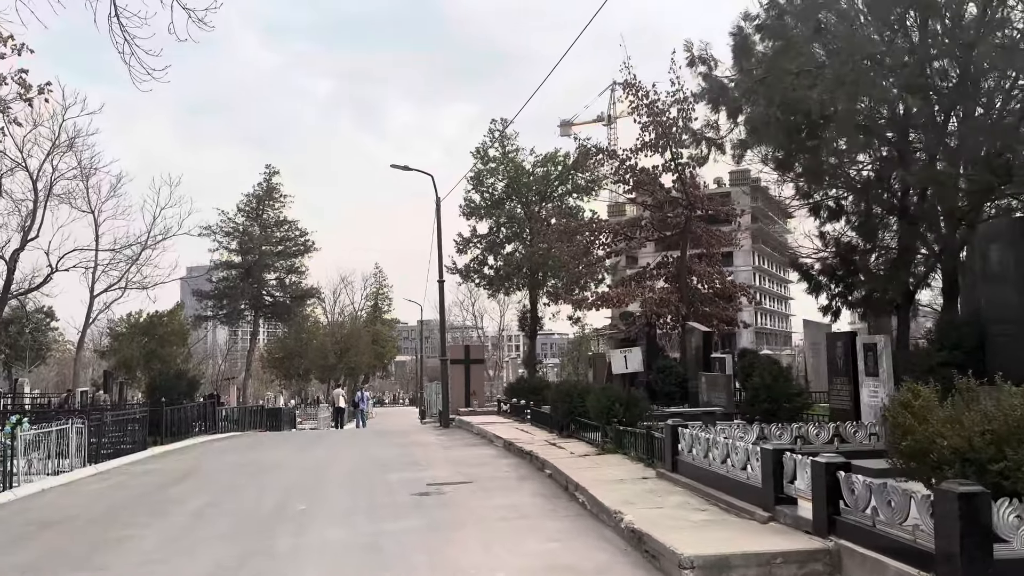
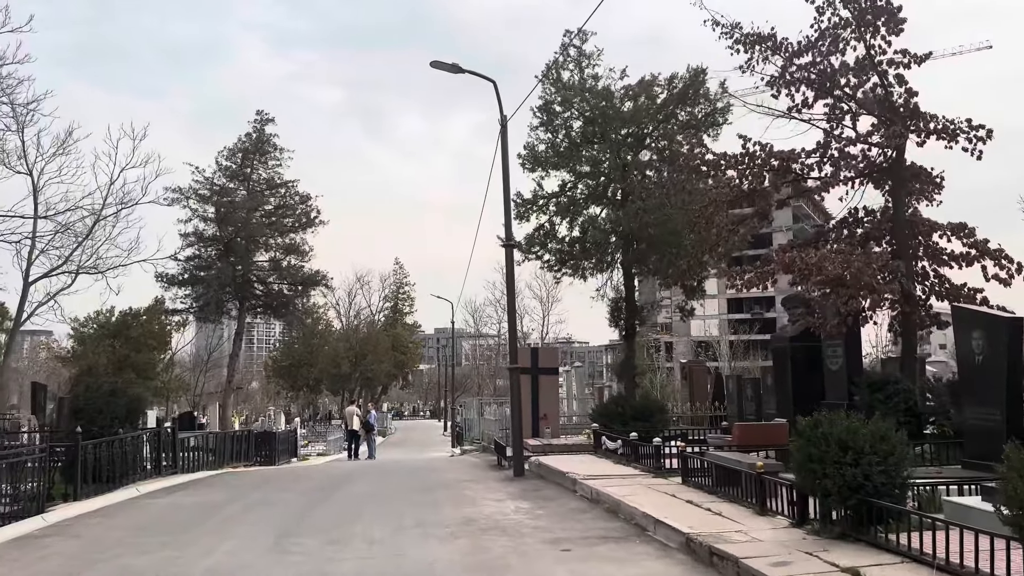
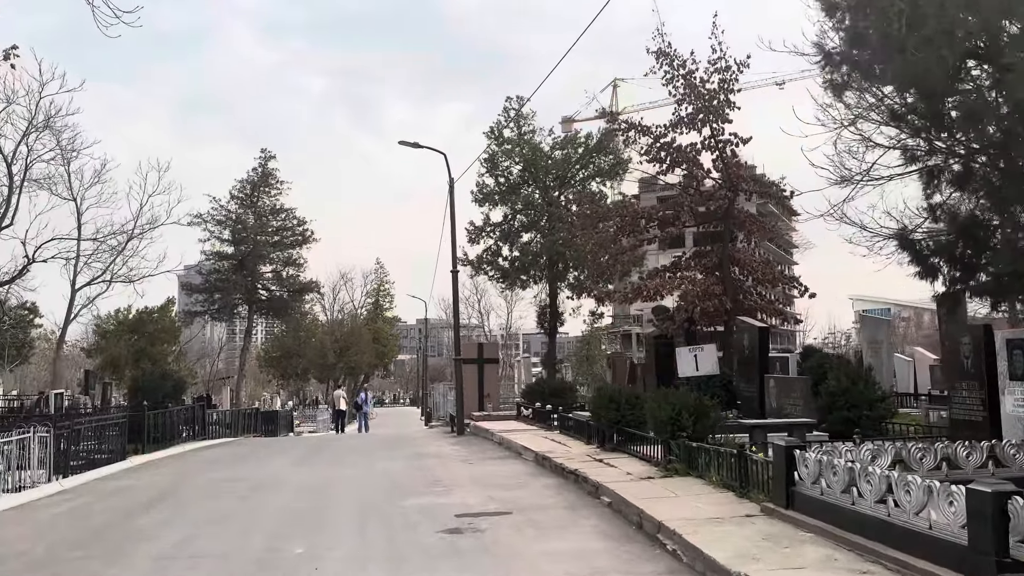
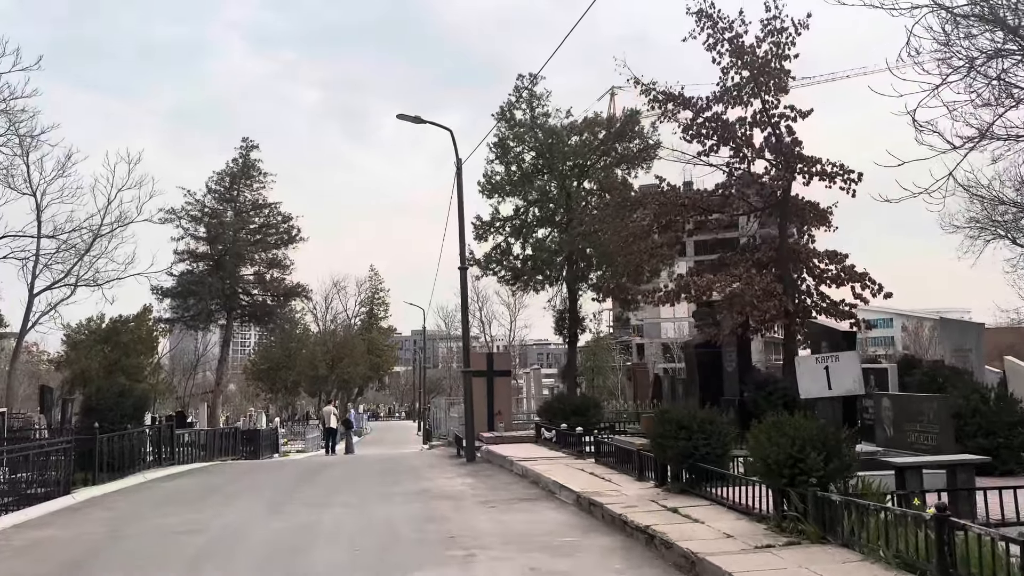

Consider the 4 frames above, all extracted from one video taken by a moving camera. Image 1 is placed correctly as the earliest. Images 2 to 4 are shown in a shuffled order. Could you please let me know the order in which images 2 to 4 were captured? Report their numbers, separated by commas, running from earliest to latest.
3, 4, 2
